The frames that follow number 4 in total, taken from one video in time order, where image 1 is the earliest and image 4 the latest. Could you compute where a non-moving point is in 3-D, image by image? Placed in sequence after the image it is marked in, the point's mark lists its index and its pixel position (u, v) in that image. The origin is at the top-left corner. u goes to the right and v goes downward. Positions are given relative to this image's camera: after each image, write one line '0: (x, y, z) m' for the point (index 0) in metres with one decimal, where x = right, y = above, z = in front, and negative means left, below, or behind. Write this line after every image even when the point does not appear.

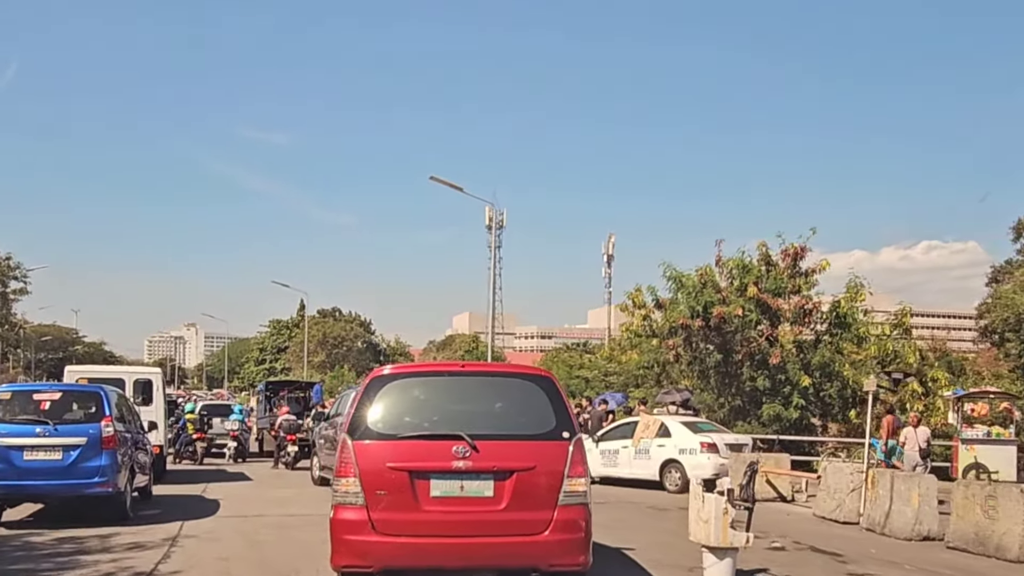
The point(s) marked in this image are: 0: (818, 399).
0: (+6.1, -2.2, +20.0) m
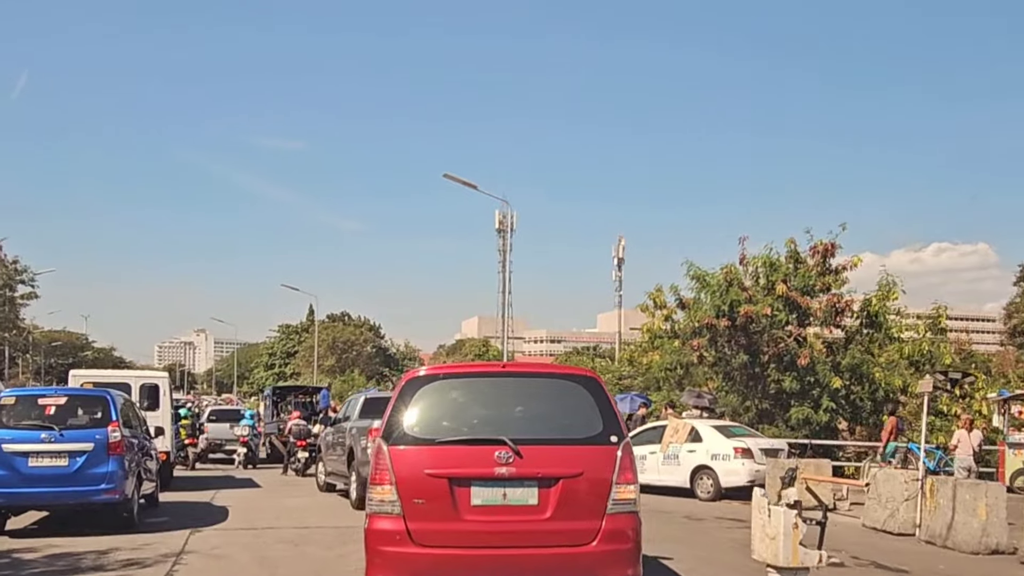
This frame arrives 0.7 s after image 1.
0: (+6.5, -2.2, +19.2) m
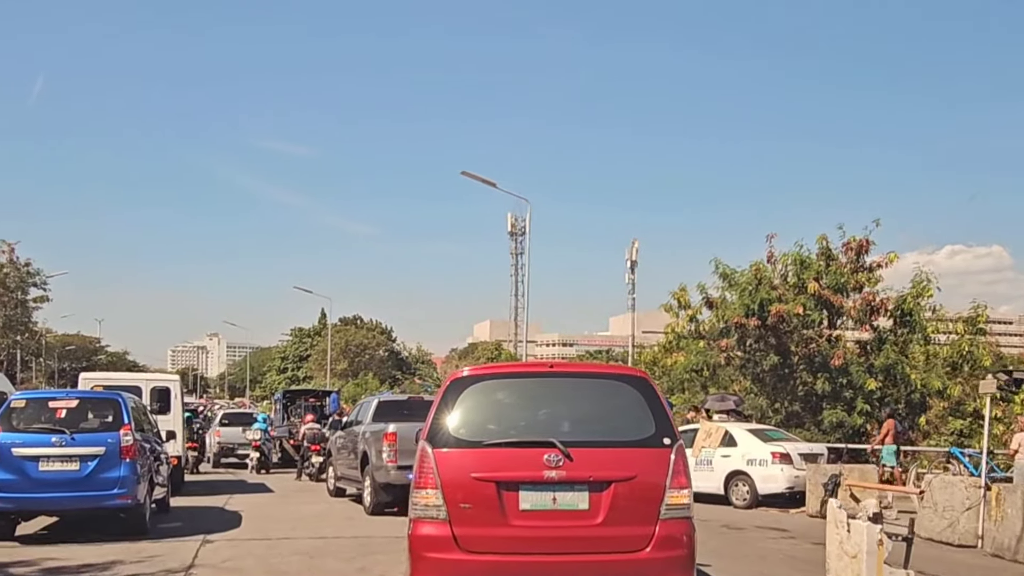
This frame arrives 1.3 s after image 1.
0: (+6.9, -2.1, +18.5) m
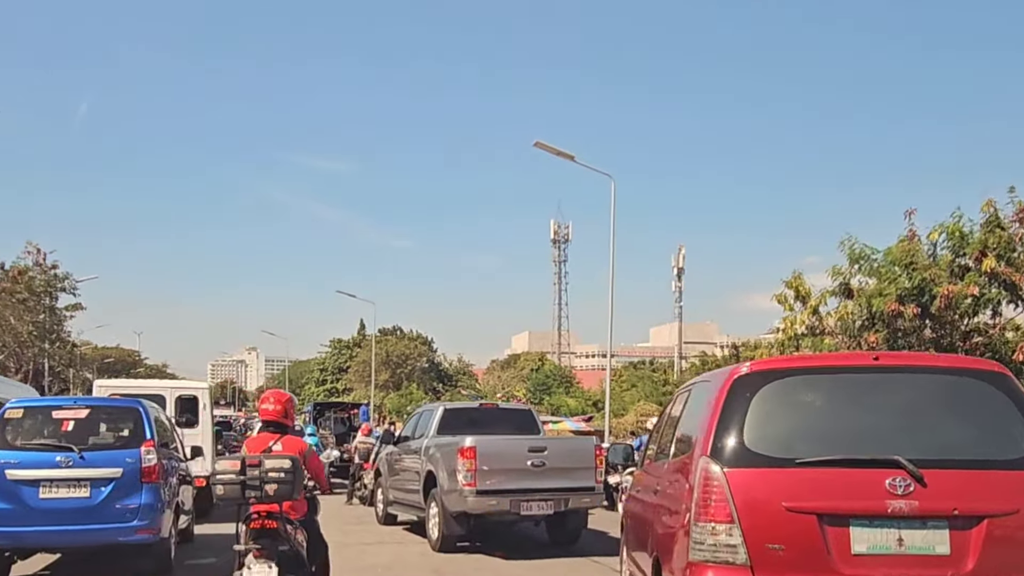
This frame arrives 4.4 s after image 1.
0: (+8.3, -1.8, +14.9) m
